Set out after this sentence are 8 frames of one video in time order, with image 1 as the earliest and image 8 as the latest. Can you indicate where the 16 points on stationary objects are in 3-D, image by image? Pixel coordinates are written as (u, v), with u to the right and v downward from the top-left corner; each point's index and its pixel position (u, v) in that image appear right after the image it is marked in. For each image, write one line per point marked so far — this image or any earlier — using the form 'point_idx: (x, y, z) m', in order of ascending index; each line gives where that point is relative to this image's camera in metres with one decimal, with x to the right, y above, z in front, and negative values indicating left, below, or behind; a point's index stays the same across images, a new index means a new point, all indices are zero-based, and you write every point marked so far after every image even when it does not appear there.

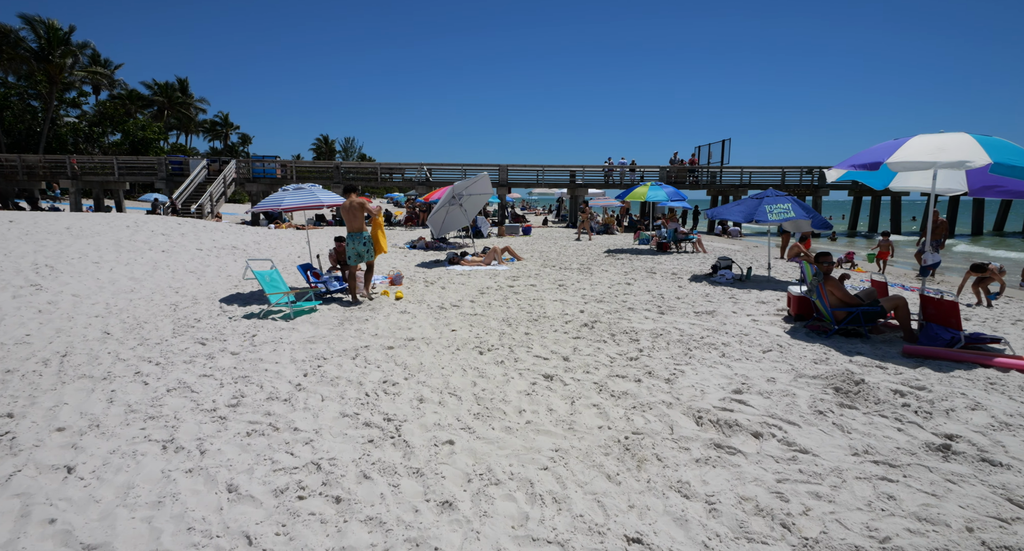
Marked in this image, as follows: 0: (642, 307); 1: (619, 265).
0: (+1.8, -0.4, +7.1) m
1: (+2.3, +0.2, +11.5) m
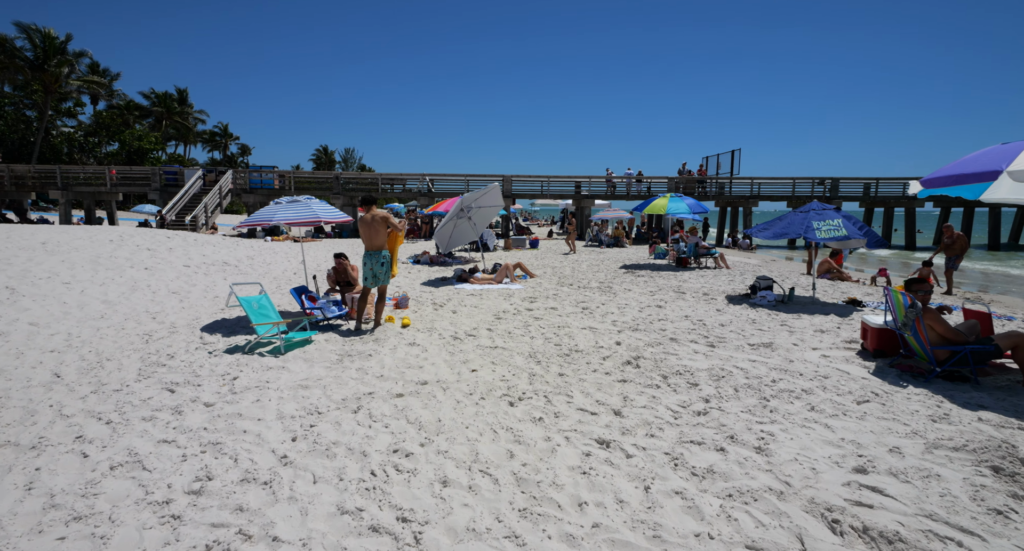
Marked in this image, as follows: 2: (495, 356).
0: (+2.1, -0.7, +6.2) m
1: (+2.6, -0.2, +10.6) m
2: (-0.2, -0.8, +5.3) m
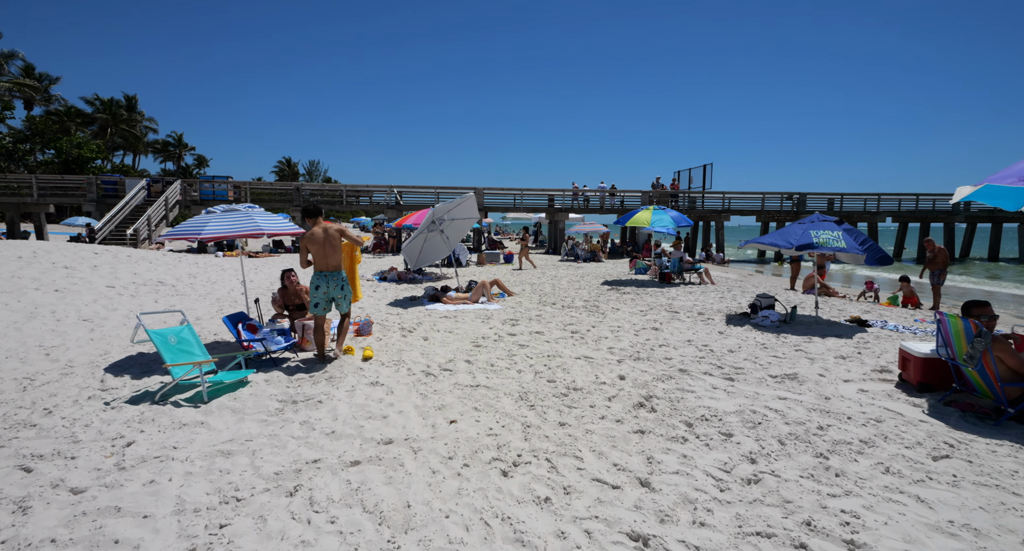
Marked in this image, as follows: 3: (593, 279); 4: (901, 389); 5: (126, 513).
0: (+1.9, -1.0, +5.3) m
1: (+2.2, -0.5, +9.8) m
2: (-0.3, -1.0, +4.3) m
3: (+2.2, -0.1, +14.0) m
4: (+3.5, -1.0, +4.7) m
5: (-1.8, -1.1, +2.5) m
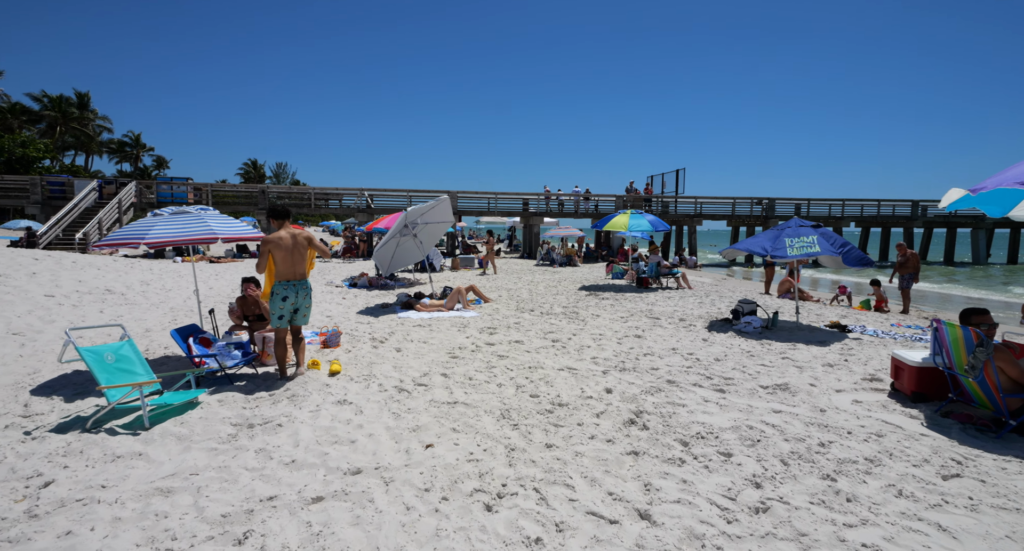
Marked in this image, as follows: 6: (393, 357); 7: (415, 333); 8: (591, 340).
0: (+1.7, -1.0, +5.1) m
1: (+1.7, -0.6, +9.6) m
2: (-0.4, -1.1, +4.0) m
3: (+1.5, -0.2, +13.8) m
4: (+3.3, -1.1, +4.5) m
5: (-1.9, -1.2, +2.0) m
6: (-1.4, -0.9, +6.0) m
7: (-1.4, -0.8, +7.5) m
8: (+1.0, -0.9, +6.9) m
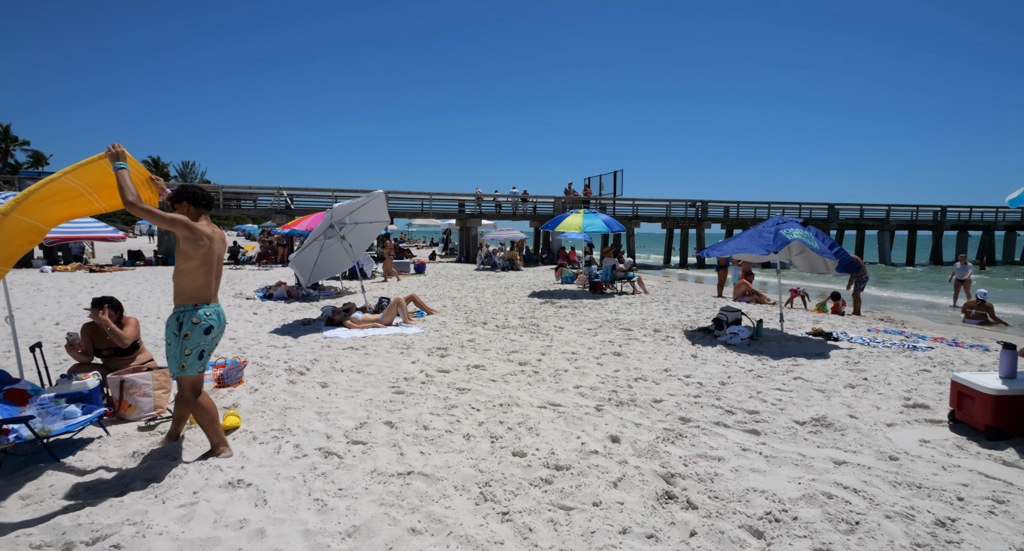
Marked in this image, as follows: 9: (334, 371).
0: (+1.5, -1.1, +4.0) m
1: (+0.9, -0.7, +8.5) m
2: (-0.5, -1.2, +2.6) m
3: (+0.2, -0.4, +12.6) m
4: (+3.1, -1.1, +3.7) m
5: (-1.7, -1.3, +0.5) m
6: (-1.7, -1.0, +4.5) m
7: (-1.9, -0.9, +6.0) m
8: (+0.6, -0.9, +5.7) m
9: (-1.8, -1.0, +5.4) m
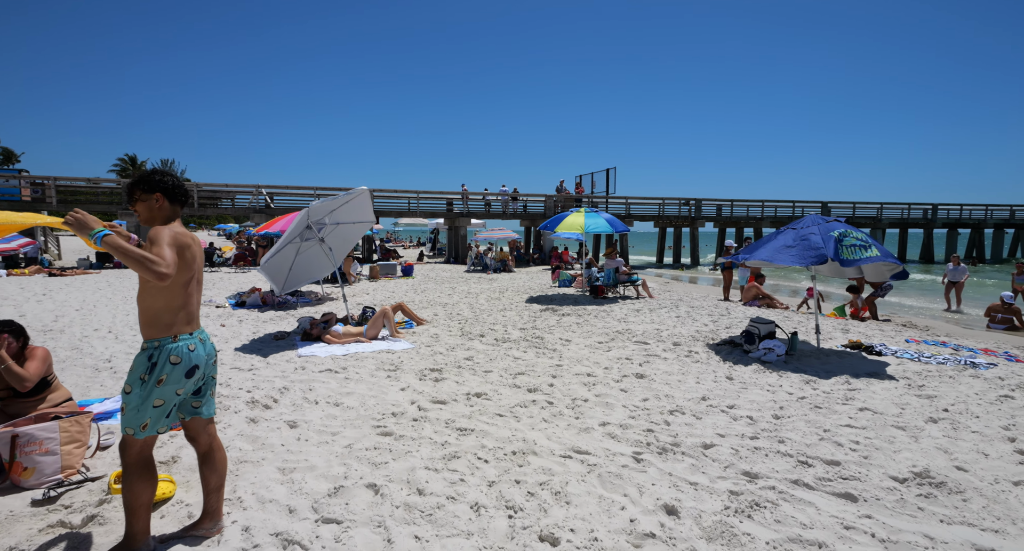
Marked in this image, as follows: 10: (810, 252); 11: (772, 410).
0: (+1.6, -1.2, +3.1) m
1: (+0.9, -0.8, +7.6) m
2: (-0.3, -1.3, +1.7) m
3: (+0.1, -0.5, +11.8) m
4: (+3.2, -1.2, +2.8) m
5: (-1.5, -1.4, -0.4) m
6: (-1.6, -1.1, +3.6) m
7: (-1.8, -1.0, +5.0) m
8: (+0.6, -1.0, +4.8) m
9: (-1.8, -1.1, +4.4) m
10: (+3.3, +0.2, +5.9) m
11: (+2.1, -1.1, +4.3) m
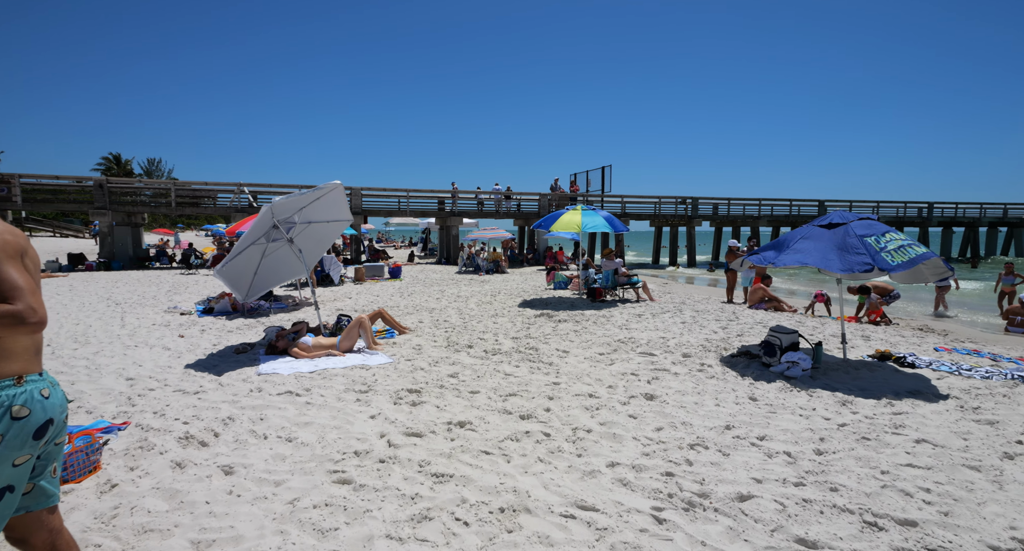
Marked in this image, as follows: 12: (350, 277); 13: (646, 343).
0: (+1.5, -1.2, +2.4) m
1: (+0.8, -0.8, +6.9) m
2: (-0.4, -1.3, +1.0) m
3: (-0.1, -0.5, +11.0) m
4: (+3.2, -1.2, +2.1) m
5: (-1.5, -1.4, -1.2) m
6: (-1.6, -1.2, +2.8) m
7: (-1.9, -1.1, +4.3) m
8: (+0.6, -1.1, +4.1) m
9: (-1.8, -1.2, +3.7) m
10: (+3.2, +0.2, +5.2) m
11: (+2.1, -1.1, +3.6) m
12: (-4.9, 0.0, +15.7) m
13: (+1.8, -0.9, +6.9) m
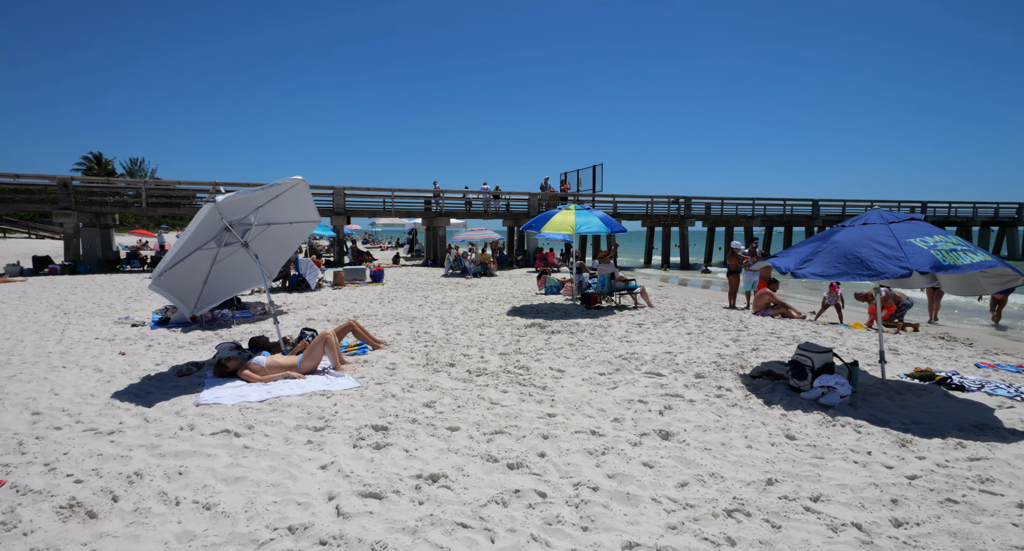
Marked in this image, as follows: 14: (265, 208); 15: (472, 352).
0: (+1.5, -1.3, +1.6) m
1: (+0.7, -0.9, +6.0) m
2: (-0.4, -1.4, +0.1) m
3: (-0.3, -0.6, +10.2) m
4: (+3.1, -1.3, +1.4) m
5: (-1.5, -1.5, -2.0) m
6: (-1.7, -1.3, +1.9) m
7: (-2.0, -1.2, +3.4) m
8: (+0.5, -1.2, +3.3) m
9: (-1.9, -1.2, +2.8) m
10: (+3.1, +0.1, +4.4) m
11: (+2.0, -1.2, +2.8) m
12: (-5.2, -0.1, +14.8) m
13: (+1.6, -1.0, +6.1) m
14: (-2.8, +0.8, +6.2) m
15: (-0.5, -0.9, +6.6) m
